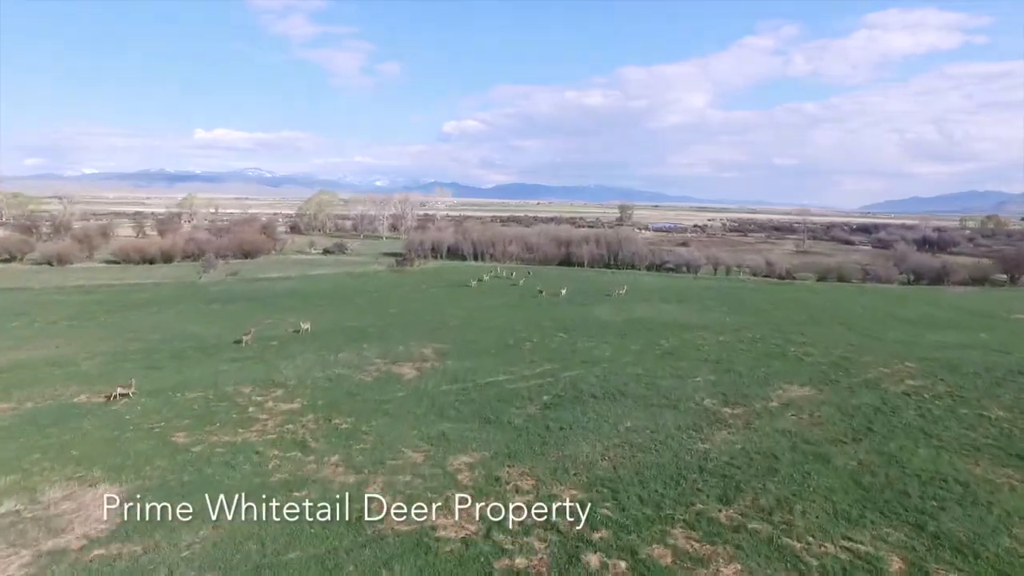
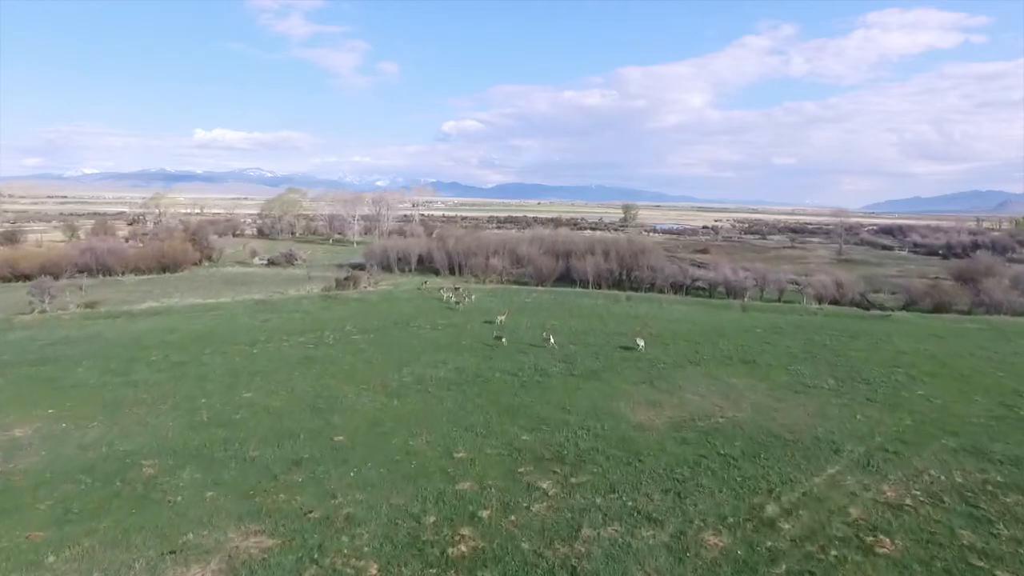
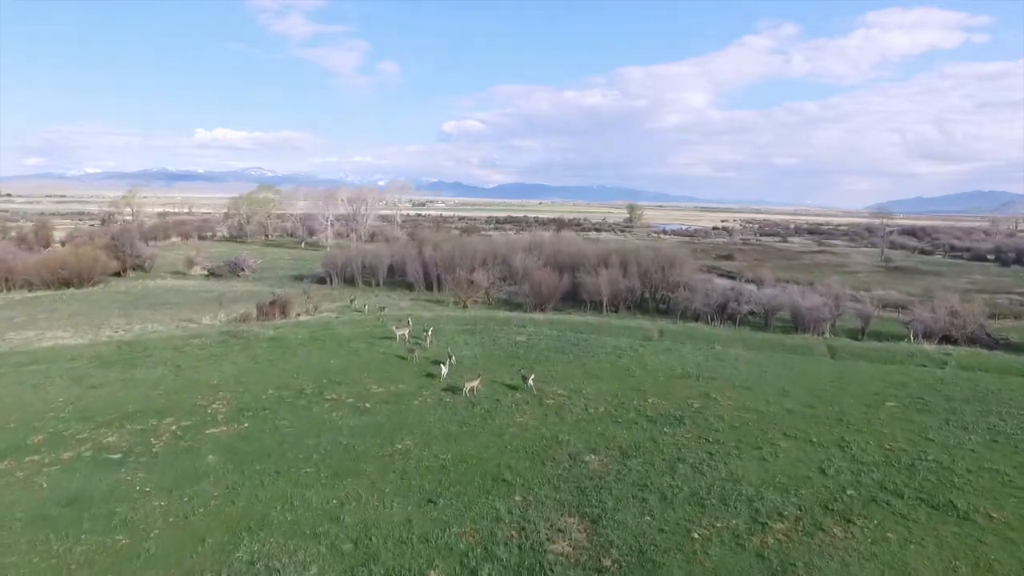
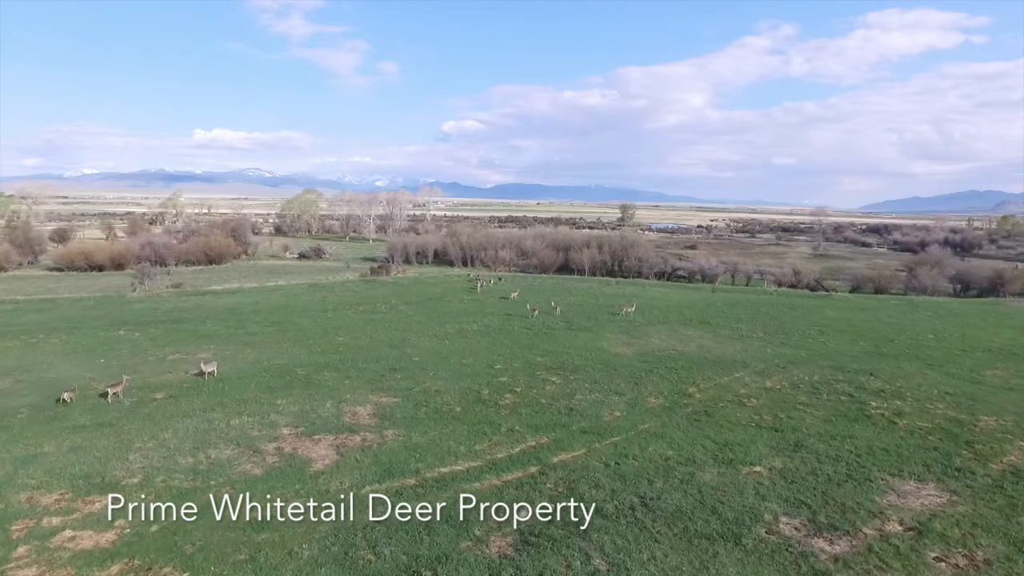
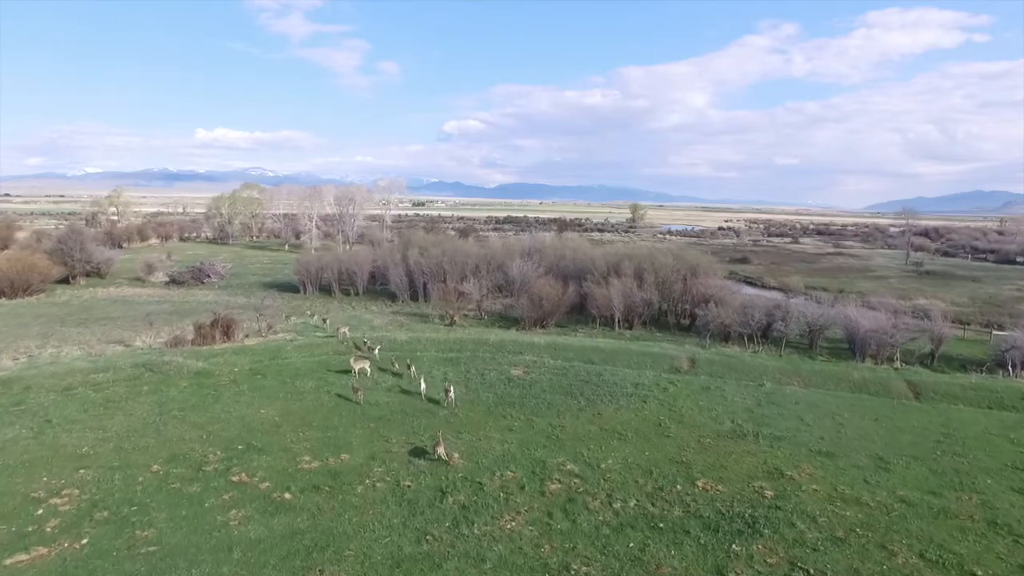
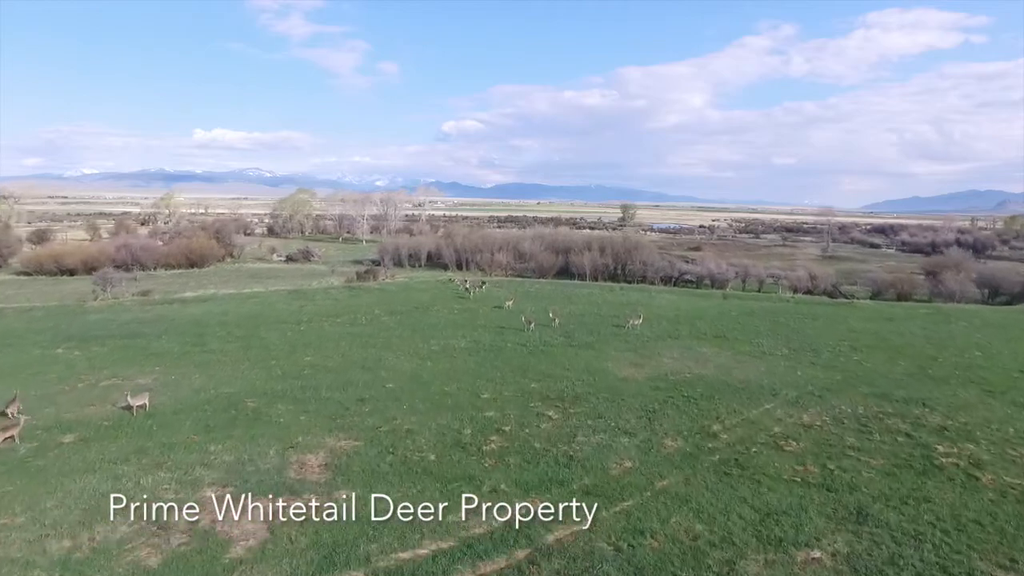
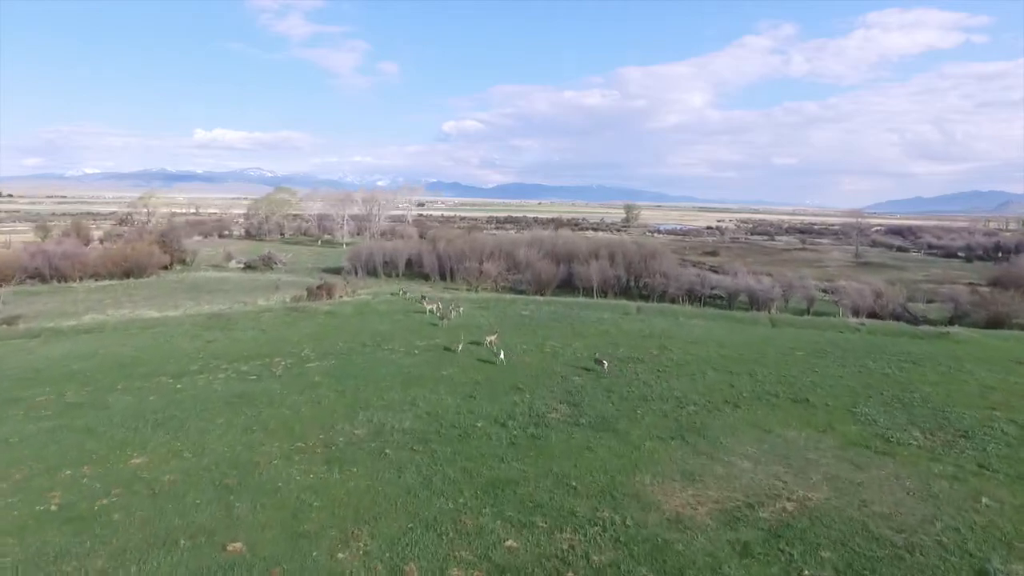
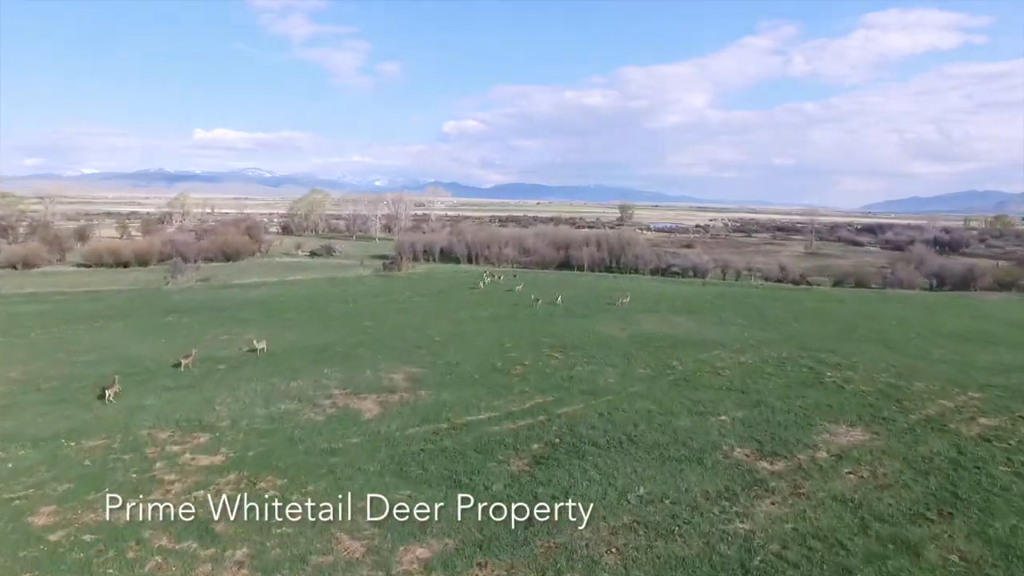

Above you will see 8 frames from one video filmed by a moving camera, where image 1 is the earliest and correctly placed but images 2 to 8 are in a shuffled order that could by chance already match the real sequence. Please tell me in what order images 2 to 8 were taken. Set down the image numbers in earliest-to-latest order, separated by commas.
8, 4, 6, 2, 7, 3, 5
